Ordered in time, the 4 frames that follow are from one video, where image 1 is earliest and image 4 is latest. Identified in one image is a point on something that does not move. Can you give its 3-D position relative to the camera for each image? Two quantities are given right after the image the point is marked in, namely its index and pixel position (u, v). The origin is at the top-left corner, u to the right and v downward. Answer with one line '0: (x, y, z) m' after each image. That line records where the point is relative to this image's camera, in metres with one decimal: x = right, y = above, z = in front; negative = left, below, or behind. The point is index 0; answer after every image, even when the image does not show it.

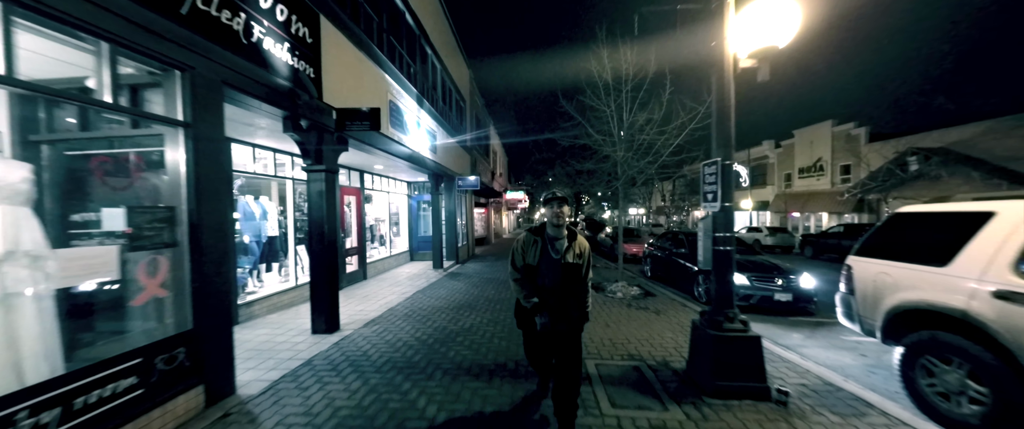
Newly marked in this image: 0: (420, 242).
0: (-4.0, -1.2, +13.0) m
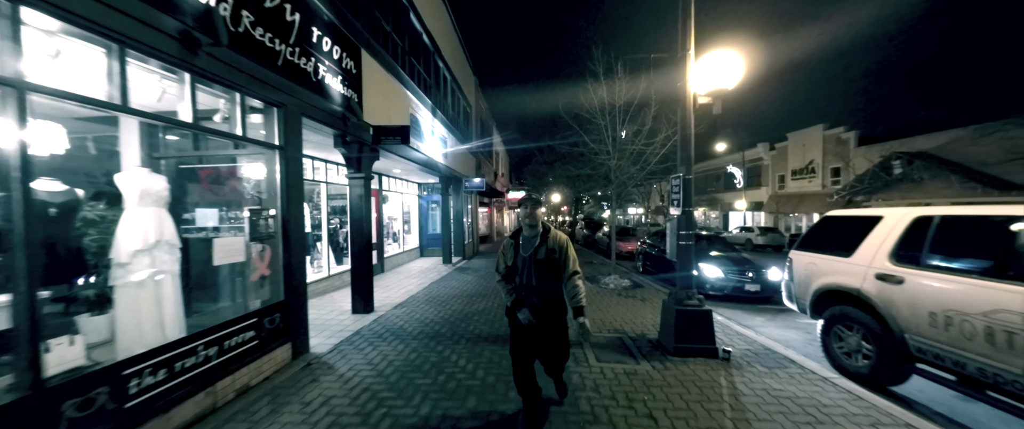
0: (-3.8, -1.2, +14.0) m
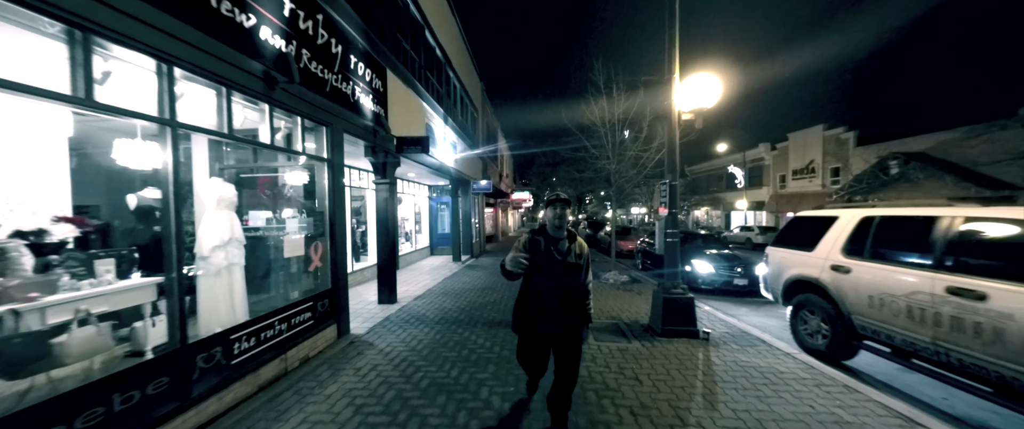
0: (-3.6, -1.2, +14.7) m
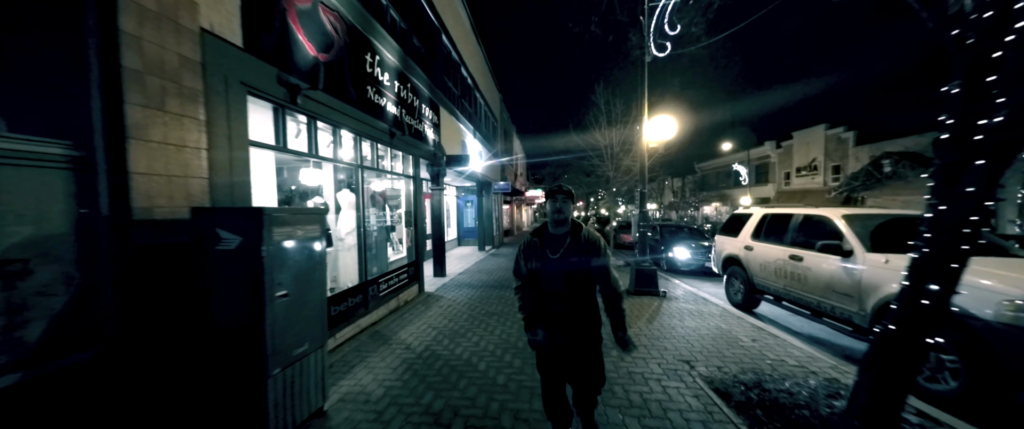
0: (-2.7, -1.0, +17.2) m
